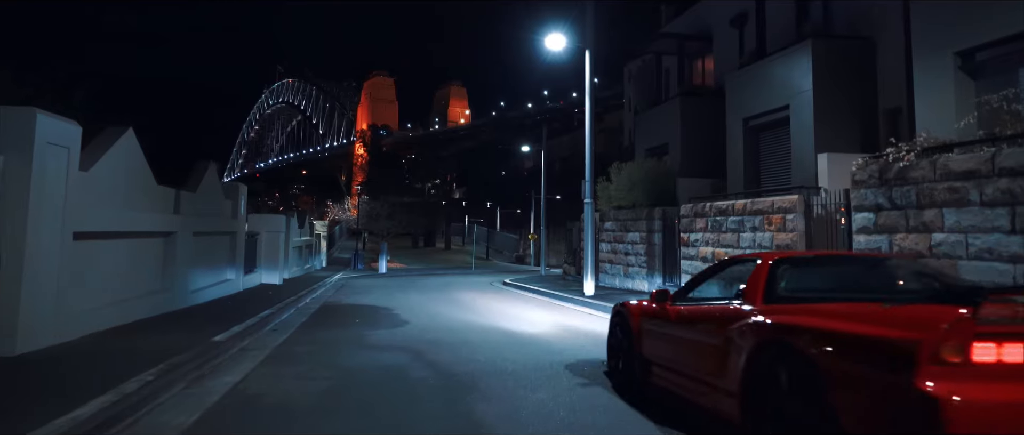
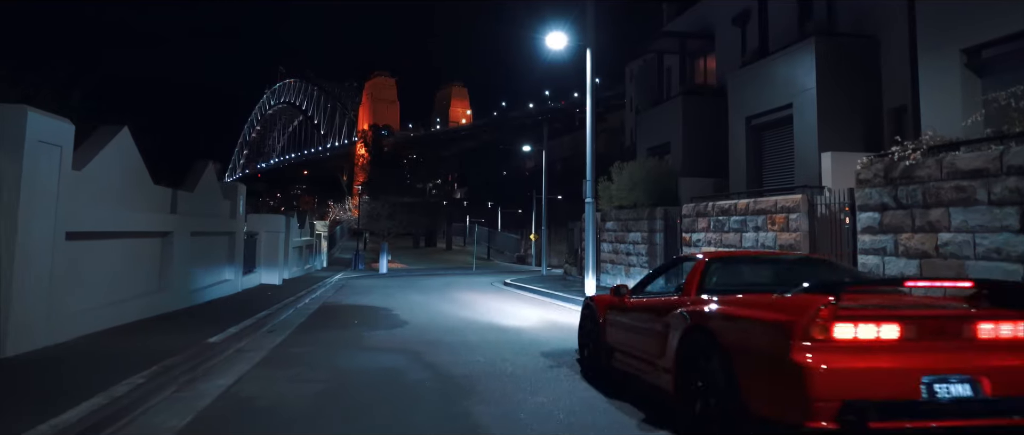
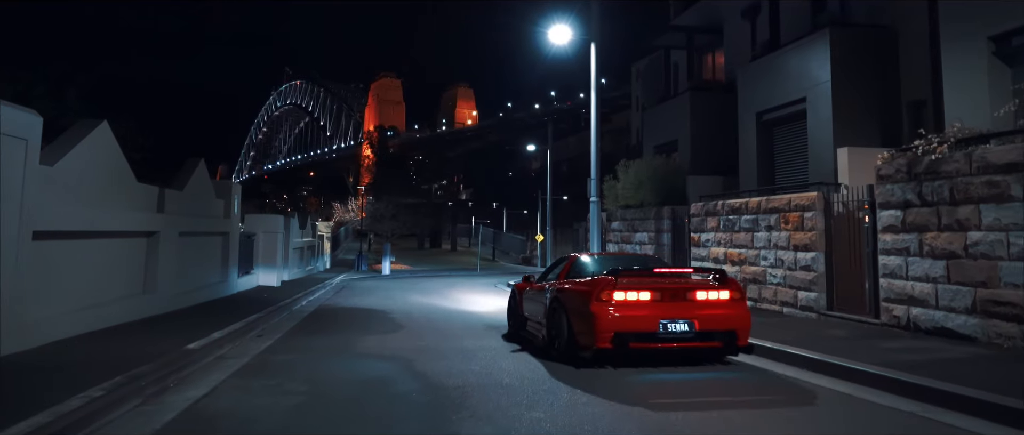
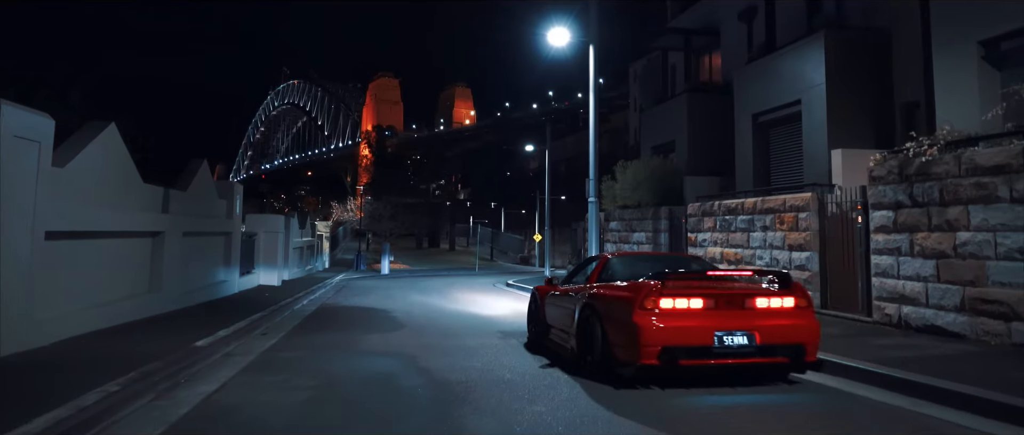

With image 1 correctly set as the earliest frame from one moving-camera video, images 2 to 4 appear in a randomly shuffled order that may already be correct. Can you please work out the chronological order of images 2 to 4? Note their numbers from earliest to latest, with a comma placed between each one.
2, 4, 3
